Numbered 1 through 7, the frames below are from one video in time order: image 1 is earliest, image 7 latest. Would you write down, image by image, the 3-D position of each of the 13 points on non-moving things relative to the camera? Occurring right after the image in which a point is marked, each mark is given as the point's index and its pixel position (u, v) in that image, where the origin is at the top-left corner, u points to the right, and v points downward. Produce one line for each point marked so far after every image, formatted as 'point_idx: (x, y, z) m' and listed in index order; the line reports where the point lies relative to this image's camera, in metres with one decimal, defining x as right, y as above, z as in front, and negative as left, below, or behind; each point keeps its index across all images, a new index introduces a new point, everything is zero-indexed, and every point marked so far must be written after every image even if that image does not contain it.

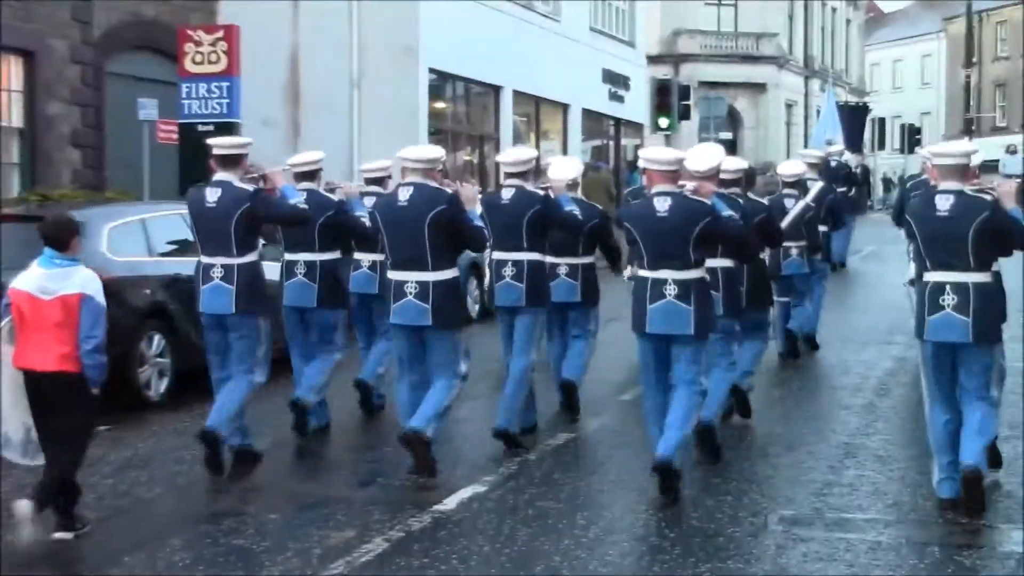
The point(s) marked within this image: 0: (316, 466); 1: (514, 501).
0: (-1.2, -1.1, +9.1) m
1: (0.0, -1.2, +8.5) m
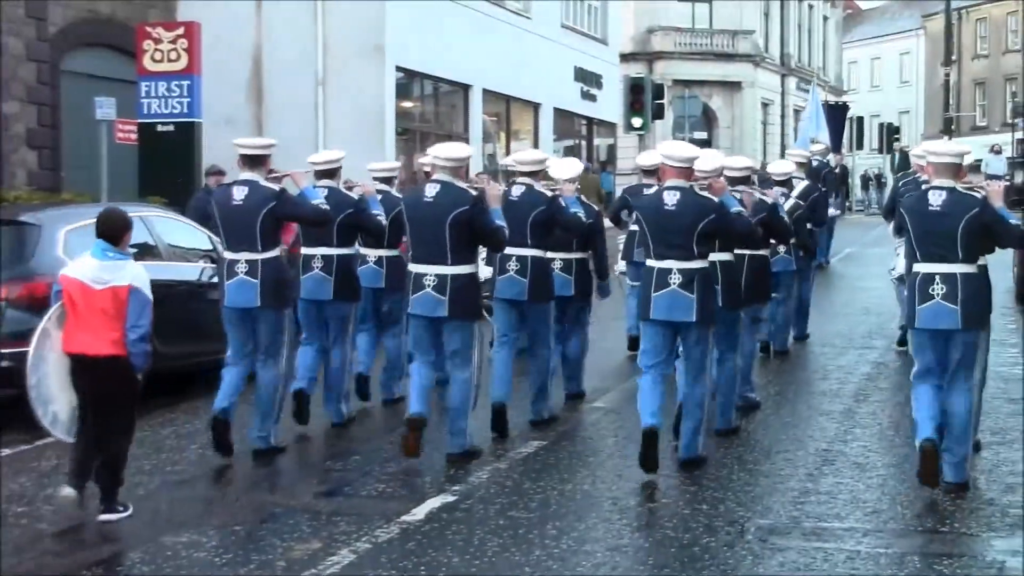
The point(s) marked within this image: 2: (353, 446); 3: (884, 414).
0: (-1.4, -1.1, +8.9) m
1: (-0.2, -1.3, +8.2) m
2: (-1.1, -1.0, +9.5) m
3: (+2.5, -0.9, +9.9) m
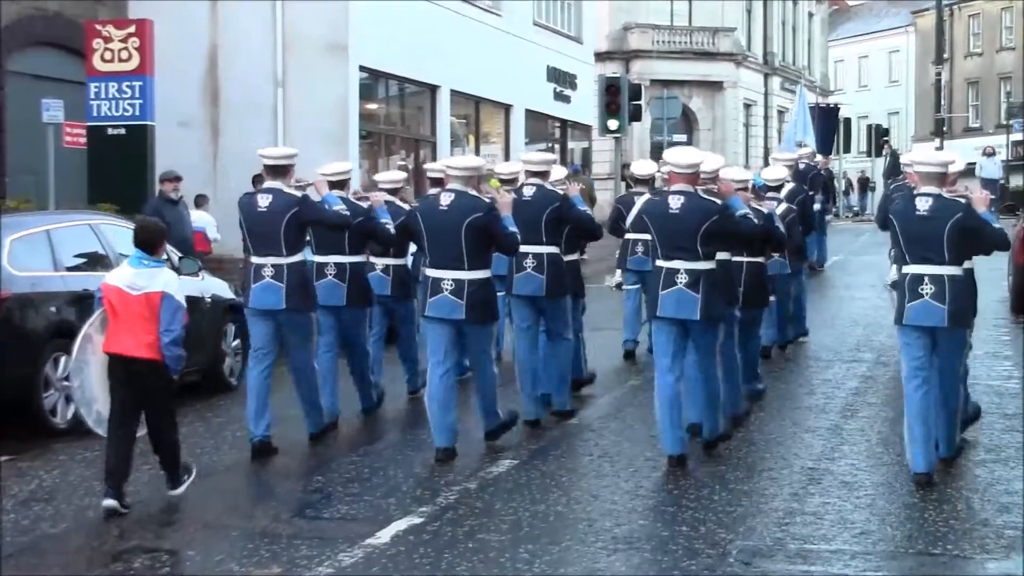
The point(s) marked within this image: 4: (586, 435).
0: (-1.6, -1.2, +8.5) m
1: (-0.3, -1.3, +7.8) m
2: (-1.2, -1.1, +9.0) m
3: (+2.4, -0.9, +9.4) m
4: (+0.5, -1.0, +9.5) m
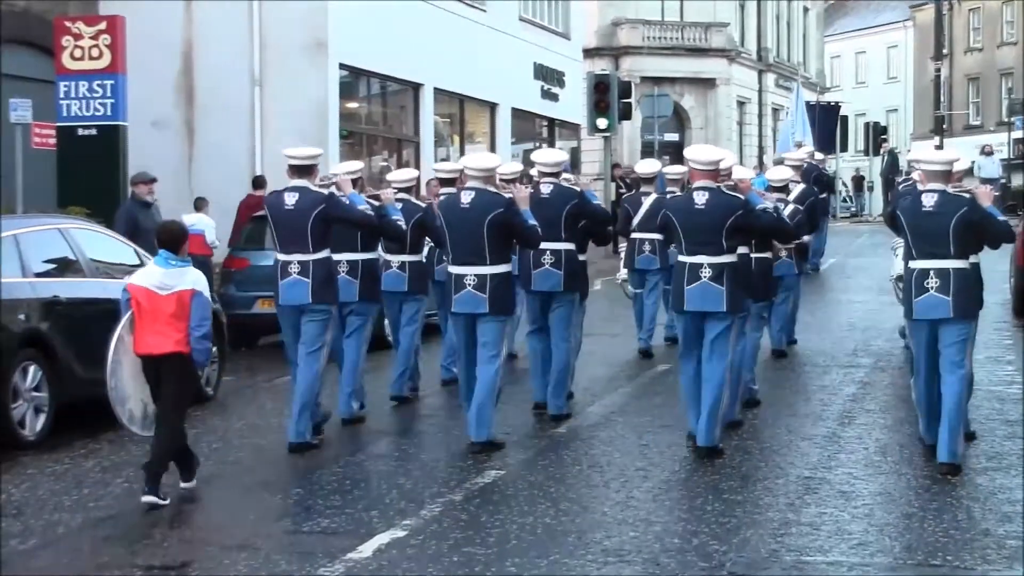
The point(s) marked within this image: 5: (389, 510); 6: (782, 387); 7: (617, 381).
0: (-1.7, -1.2, +8.2) m
1: (-0.4, -1.4, +7.5) m
2: (-1.3, -1.1, +8.7) m
3: (+2.3, -1.0, +9.2) m
4: (+0.4, -1.0, +9.3) m
5: (-0.7, -1.2, +7.9) m
6: (+2.1, -0.8, +11.0) m
7: (+0.8, -0.8, +11.7) m
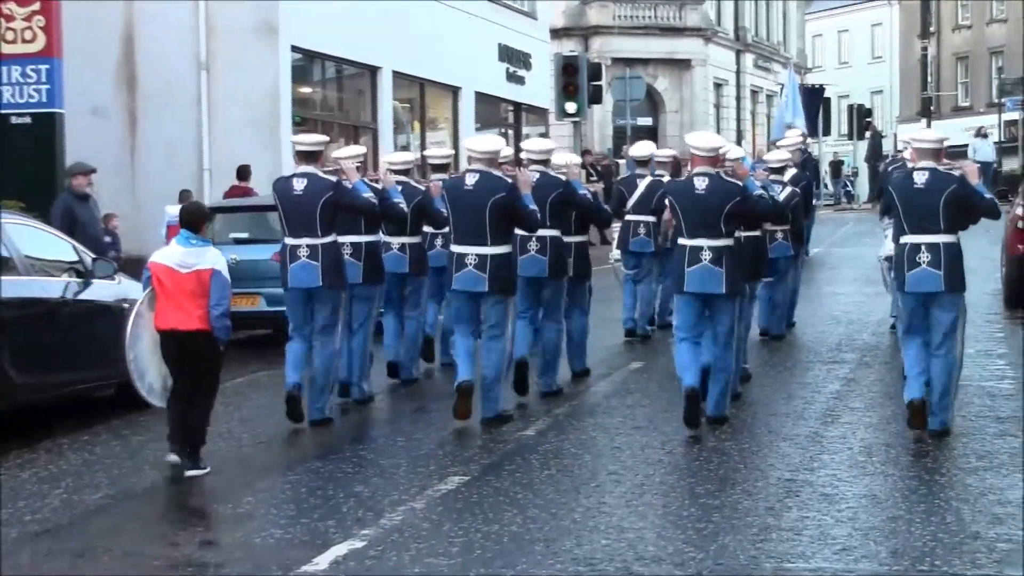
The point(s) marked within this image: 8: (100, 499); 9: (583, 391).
0: (-1.8, -1.2, +7.7) m
1: (-0.6, -1.3, +7.1) m
2: (-1.5, -1.1, +8.3) m
3: (+2.1, -0.9, +8.8) m
4: (+0.2, -1.0, +8.8) m
5: (-0.9, -1.2, +7.5) m
6: (+1.8, -0.7, +10.6) m
7: (+0.6, -0.7, +11.3) m
8: (-2.2, -1.1, +7.8) m
9: (+0.5, -0.8, +10.7) m
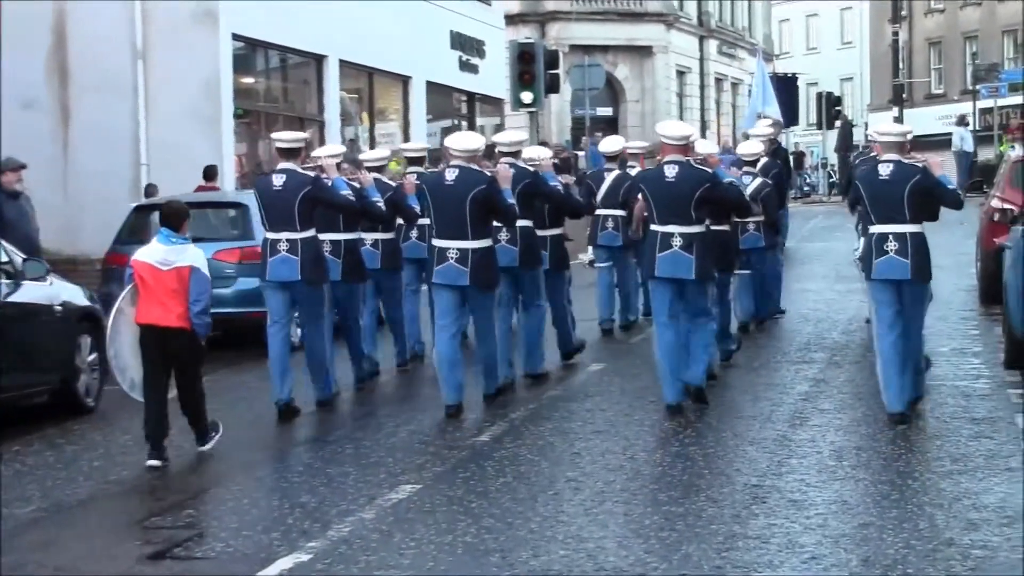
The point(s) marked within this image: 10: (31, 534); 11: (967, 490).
0: (-2.1, -1.2, +7.4) m
1: (-0.8, -1.3, +6.7) m
2: (-1.7, -1.1, +8.0) m
3: (+1.8, -0.9, +8.4) m
4: (0.0, -0.9, +8.5) m
5: (-1.1, -1.2, +7.2) m
6: (+1.6, -0.6, +10.3) m
7: (+0.4, -0.6, +11.0) m
8: (-2.5, -1.2, +7.4) m
9: (+0.3, -0.7, +10.3) m
10: (-2.4, -1.2, +7.1) m
11: (+2.4, -1.1, +7.6) m
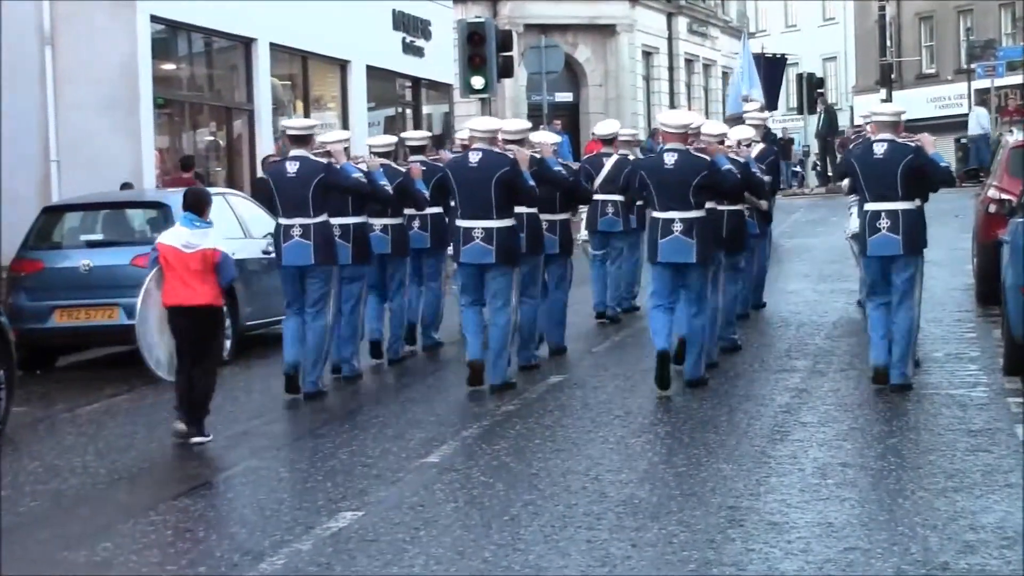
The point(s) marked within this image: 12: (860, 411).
0: (-2.3, -1.3, +6.7) m
1: (-1.0, -1.4, +6.1) m
2: (-2.0, -1.1, +7.3) m
3: (+1.6, -0.9, +7.8) m
4: (-0.3, -0.9, +7.8) m
5: (-1.3, -1.2, +6.5) m
6: (+1.3, -0.6, +9.6) m
7: (+0.1, -0.6, +10.3) m
8: (-2.7, -1.2, +6.7) m
9: (0.0, -0.7, +9.6) m
10: (-2.6, -1.3, +6.4) m
11: (+2.2, -1.1, +6.9) m
12: (+2.1, -0.7, +8.9) m
